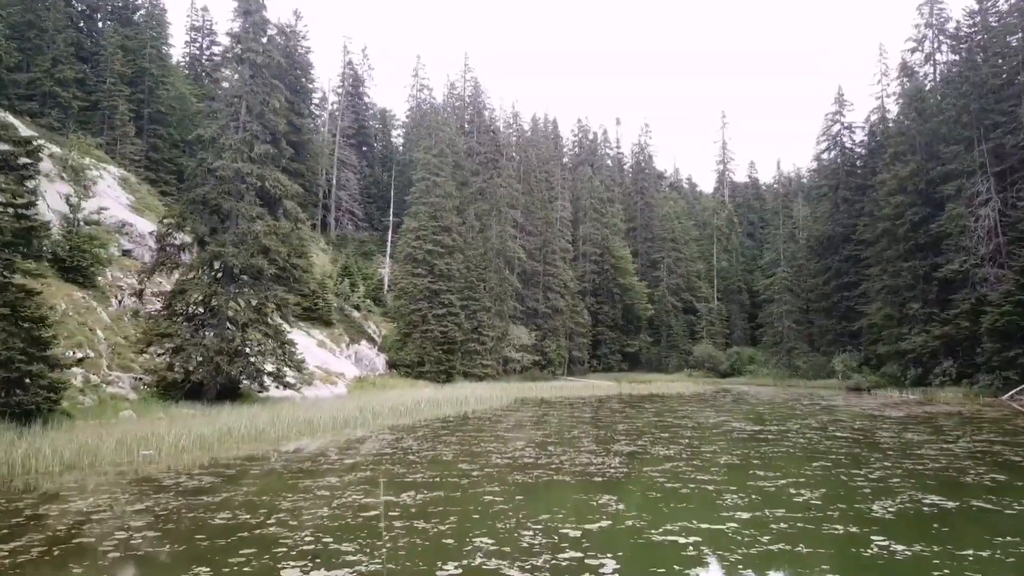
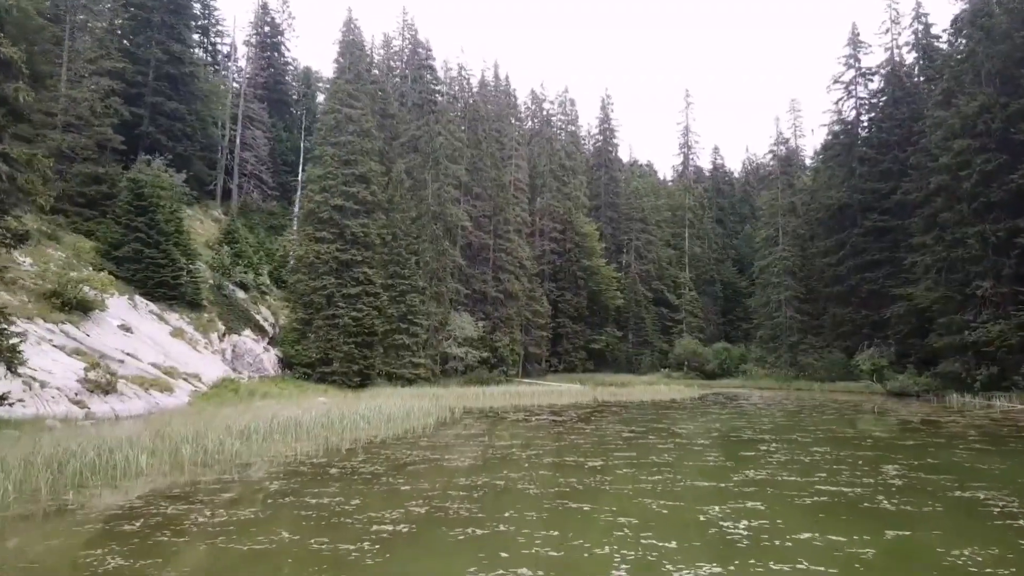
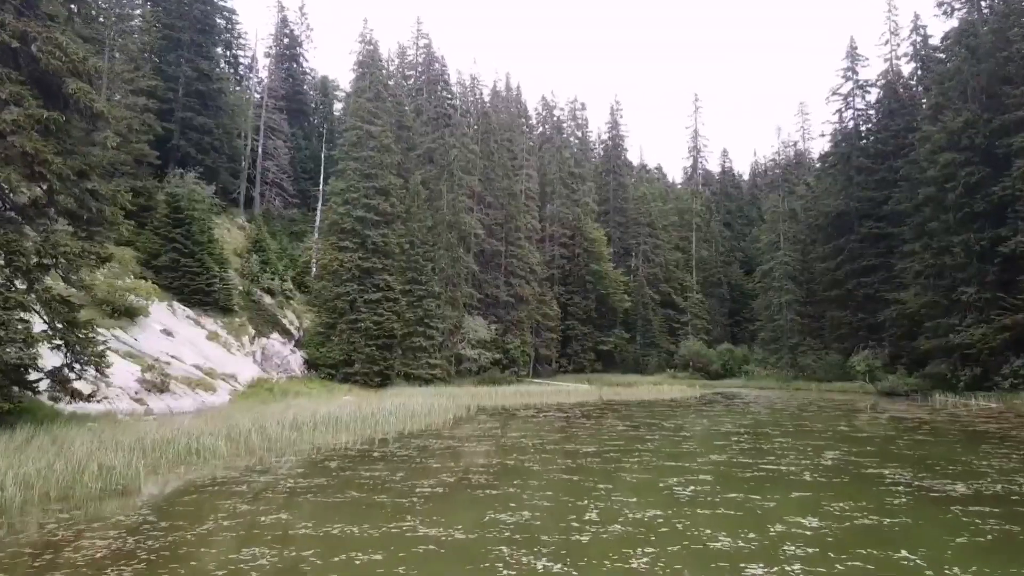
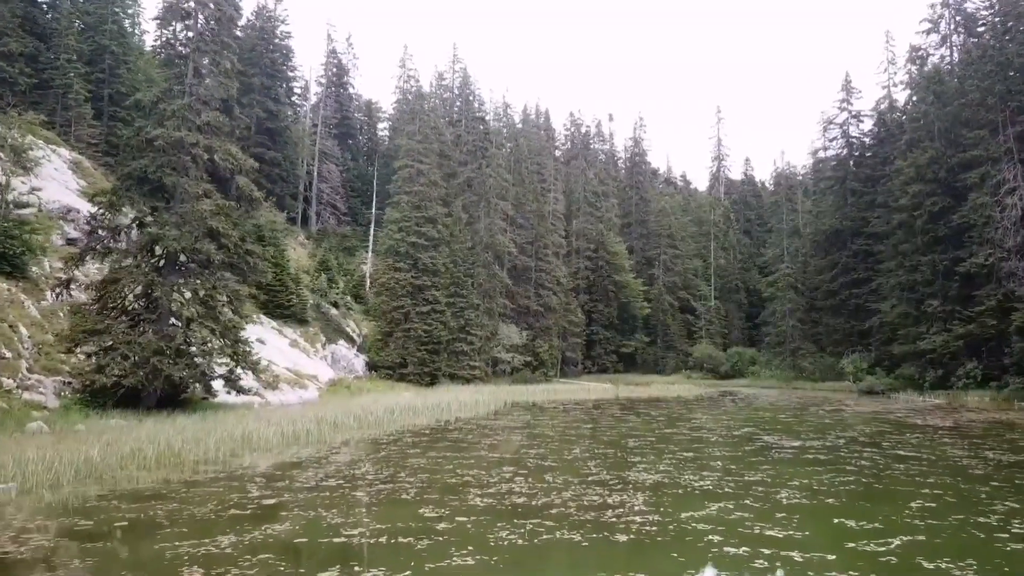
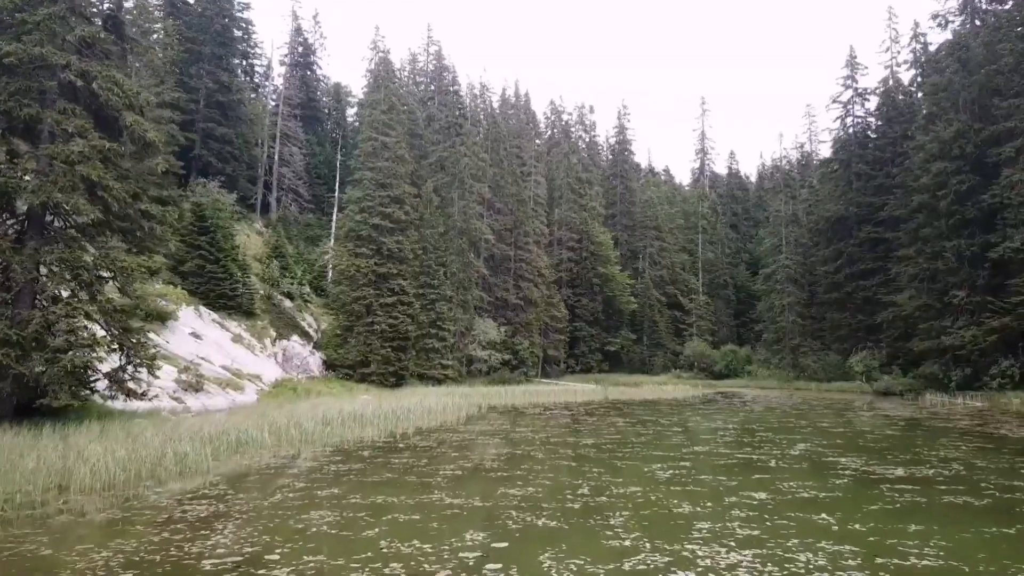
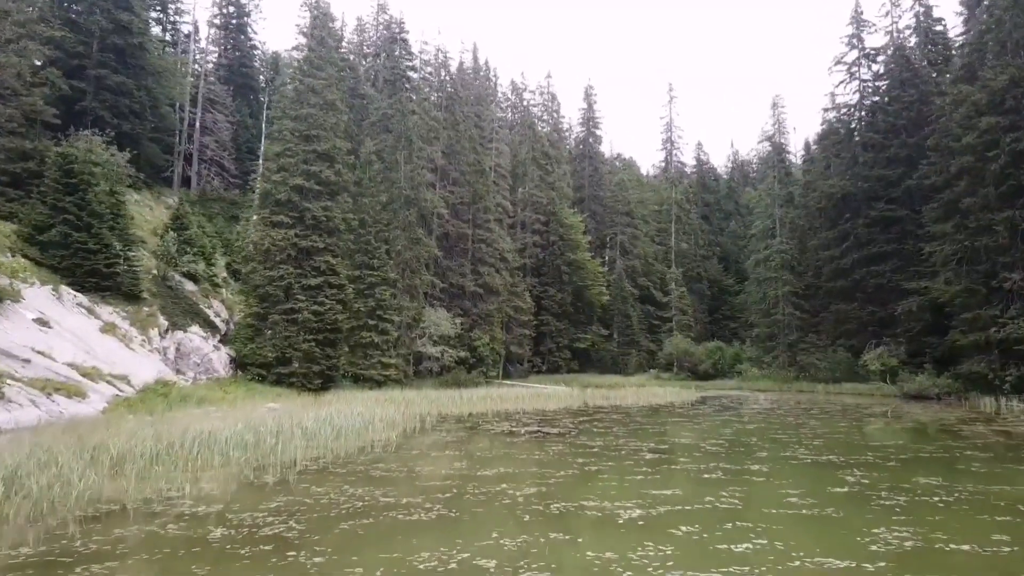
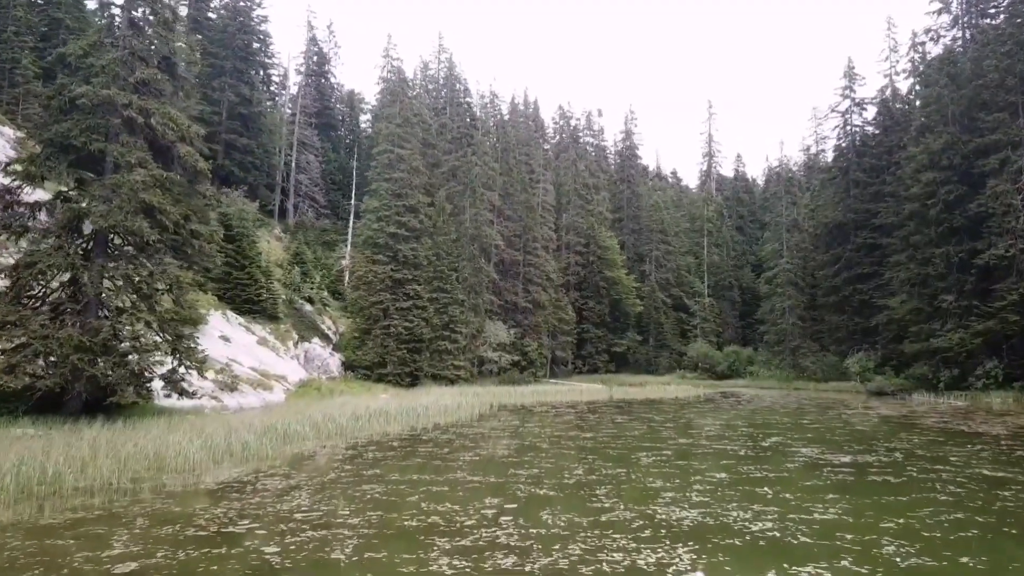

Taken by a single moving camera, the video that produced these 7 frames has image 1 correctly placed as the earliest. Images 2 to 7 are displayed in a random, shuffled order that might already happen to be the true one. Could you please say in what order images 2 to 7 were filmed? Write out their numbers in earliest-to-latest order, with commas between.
4, 7, 5, 3, 2, 6
